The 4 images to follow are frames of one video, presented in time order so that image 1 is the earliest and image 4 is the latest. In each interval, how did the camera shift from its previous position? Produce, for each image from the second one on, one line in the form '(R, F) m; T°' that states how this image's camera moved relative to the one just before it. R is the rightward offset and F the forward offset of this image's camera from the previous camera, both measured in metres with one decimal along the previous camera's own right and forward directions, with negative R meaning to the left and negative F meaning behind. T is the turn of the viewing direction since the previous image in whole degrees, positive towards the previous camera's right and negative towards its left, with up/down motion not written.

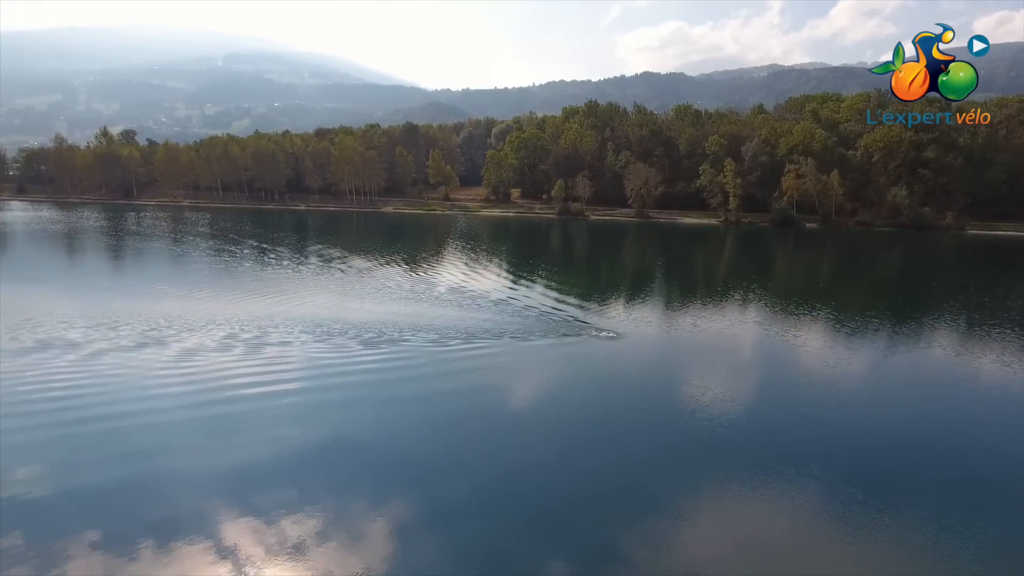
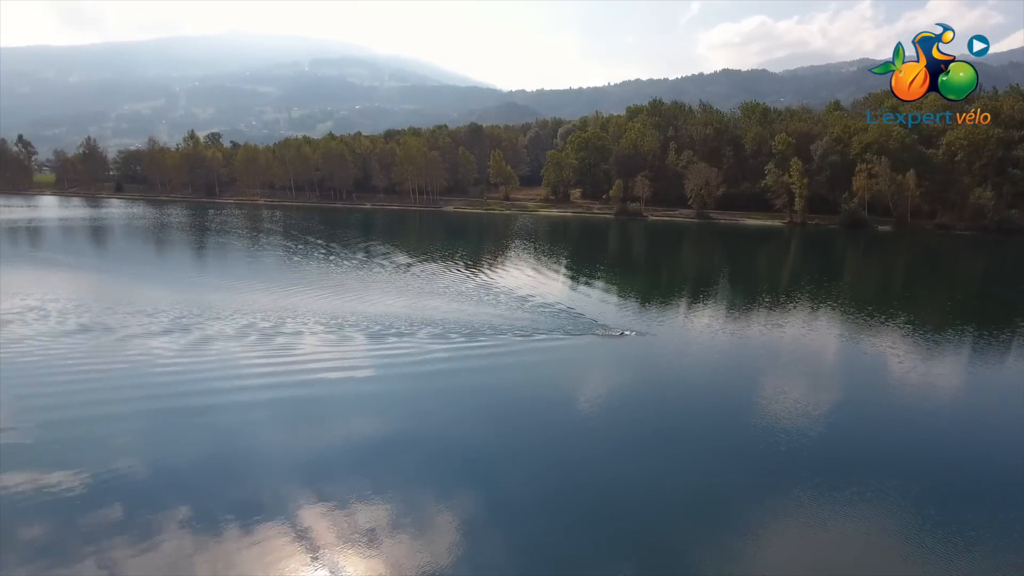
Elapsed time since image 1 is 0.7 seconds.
(+0.6, 0.0) m; -7°
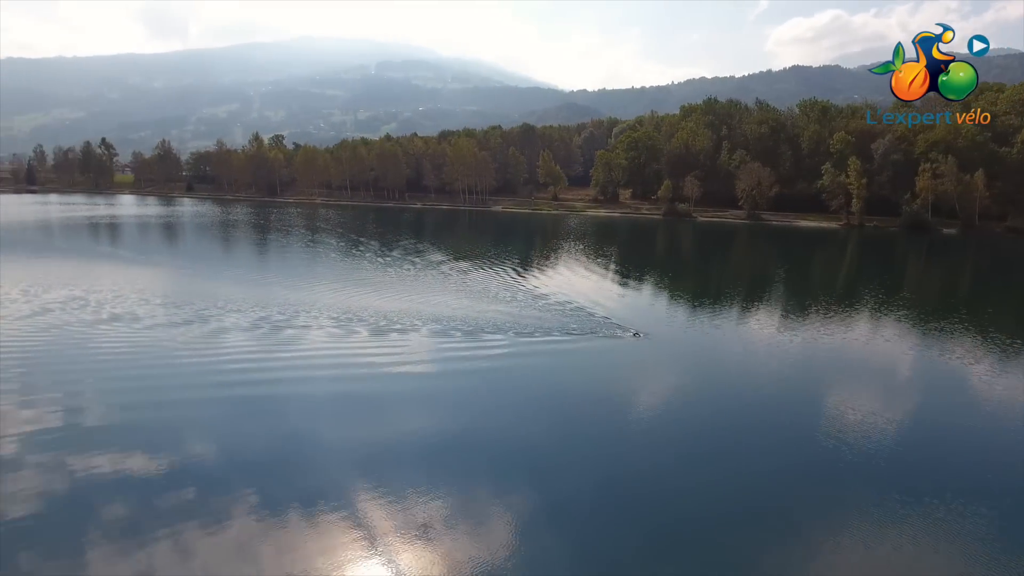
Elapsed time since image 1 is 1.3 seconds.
(+0.5, 0.0) m; -5°
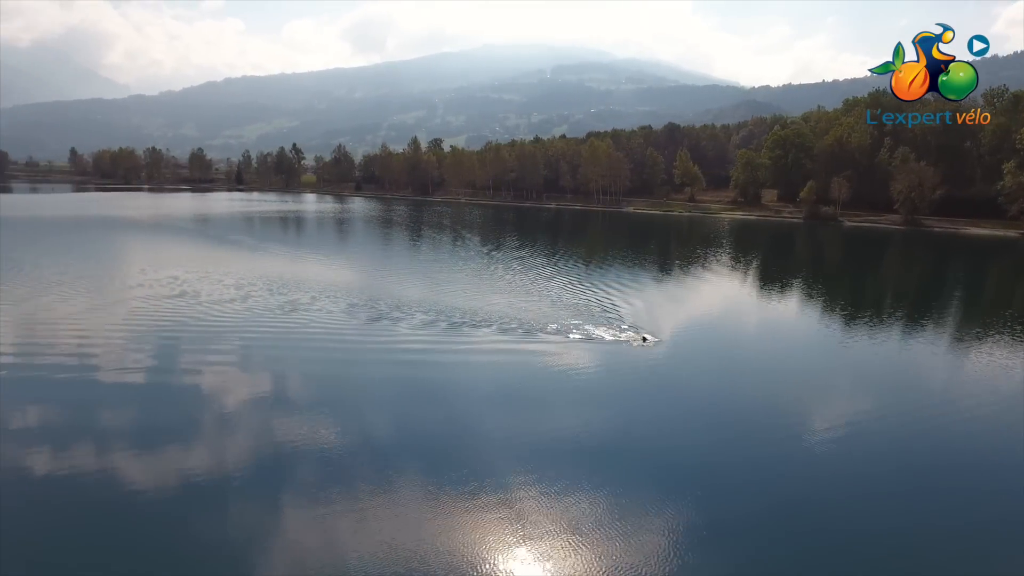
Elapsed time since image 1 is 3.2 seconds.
(+1.6, +0.2) m; -15°
